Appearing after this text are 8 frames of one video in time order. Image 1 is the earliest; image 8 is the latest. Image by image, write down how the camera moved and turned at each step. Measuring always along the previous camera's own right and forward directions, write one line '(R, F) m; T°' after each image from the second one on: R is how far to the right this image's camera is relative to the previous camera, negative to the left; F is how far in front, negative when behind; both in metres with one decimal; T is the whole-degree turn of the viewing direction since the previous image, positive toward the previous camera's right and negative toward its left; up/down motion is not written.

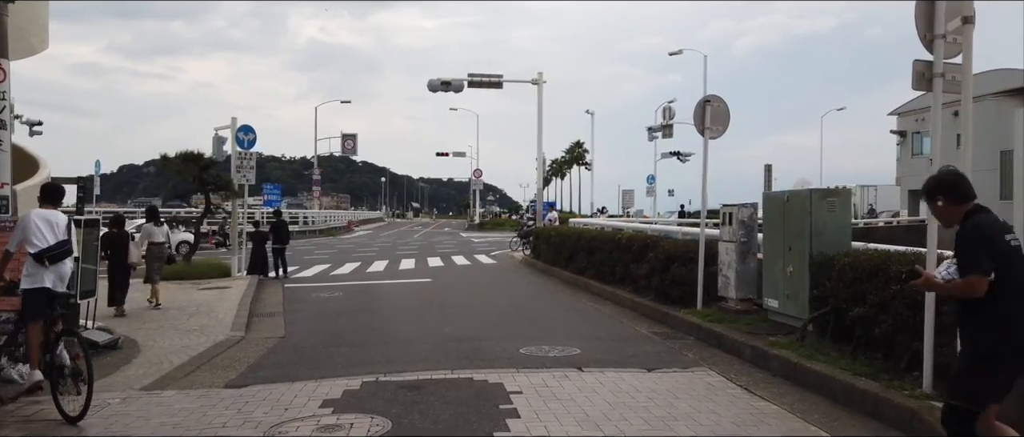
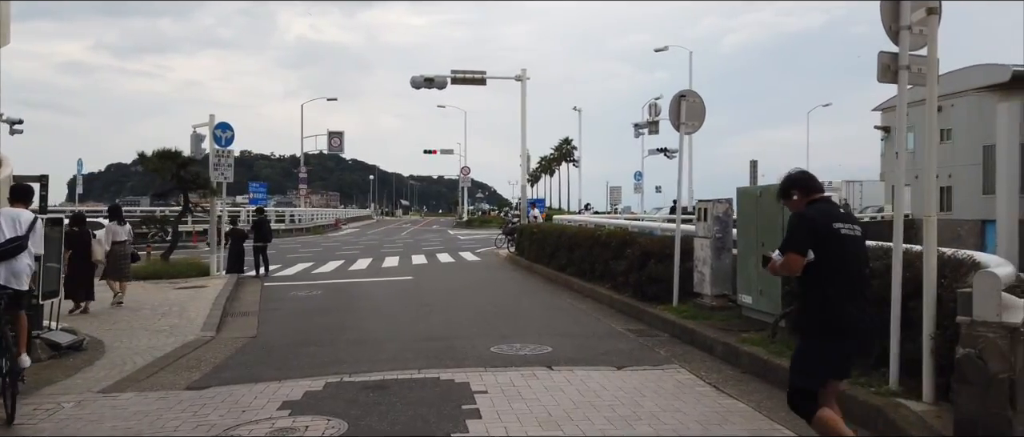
(+0.2, +0.1) m; +1°
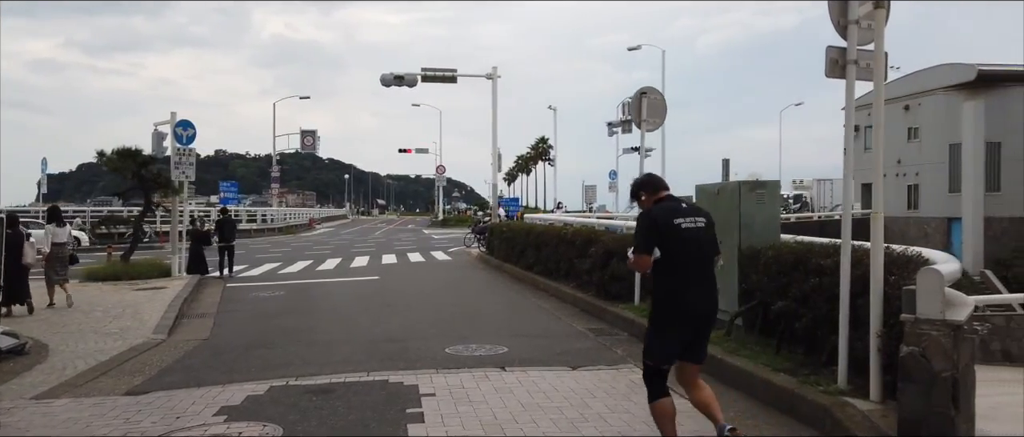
(+0.2, +0.1) m; +2°
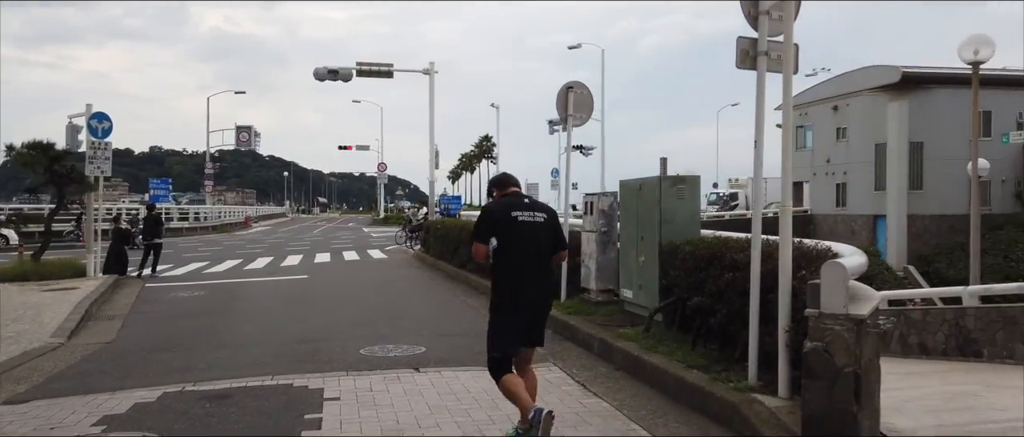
(+0.3, +0.2) m; +4°
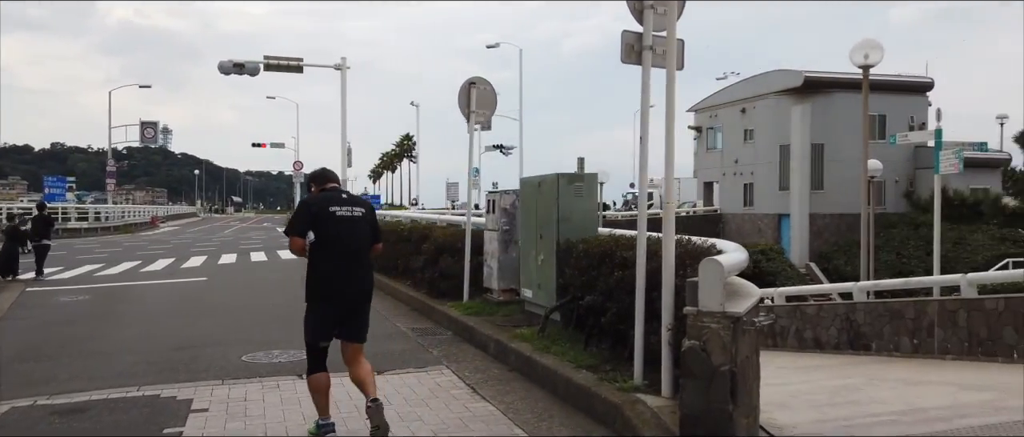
(+0.3, +0.2) m; +6°
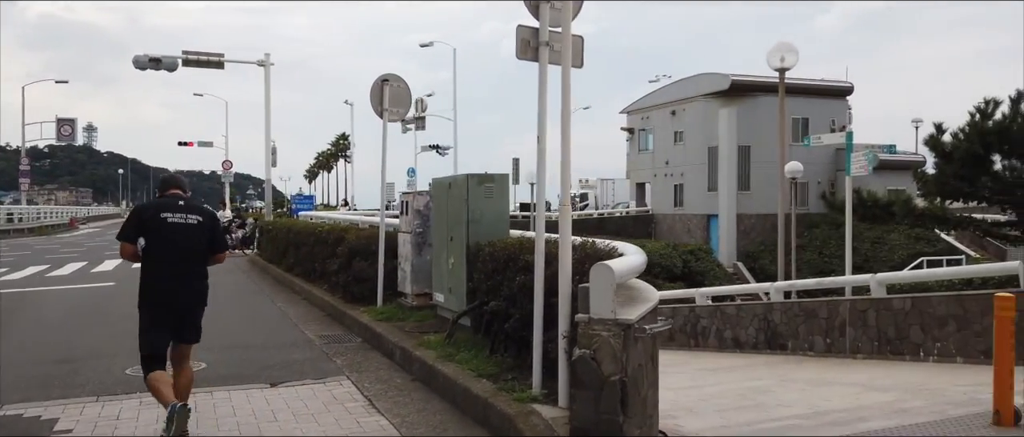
(+0.3, +0.2) m; +5°
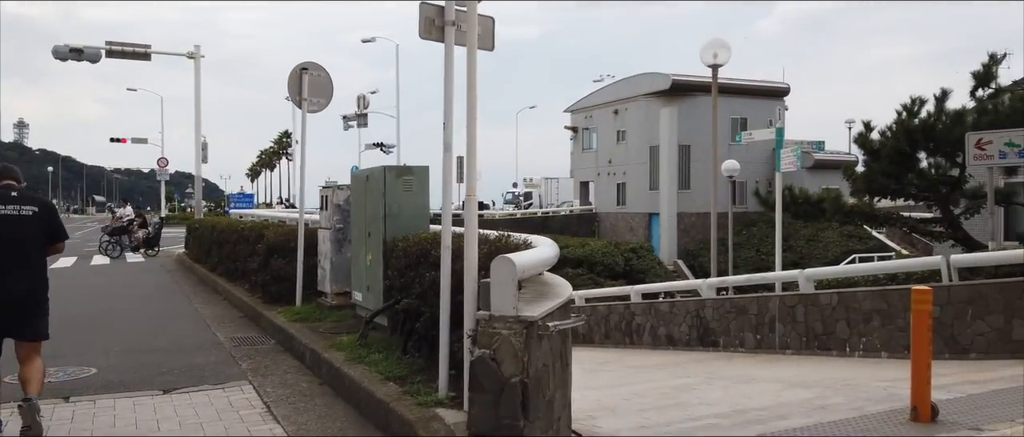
(+0.3, +0.3) m; +4°
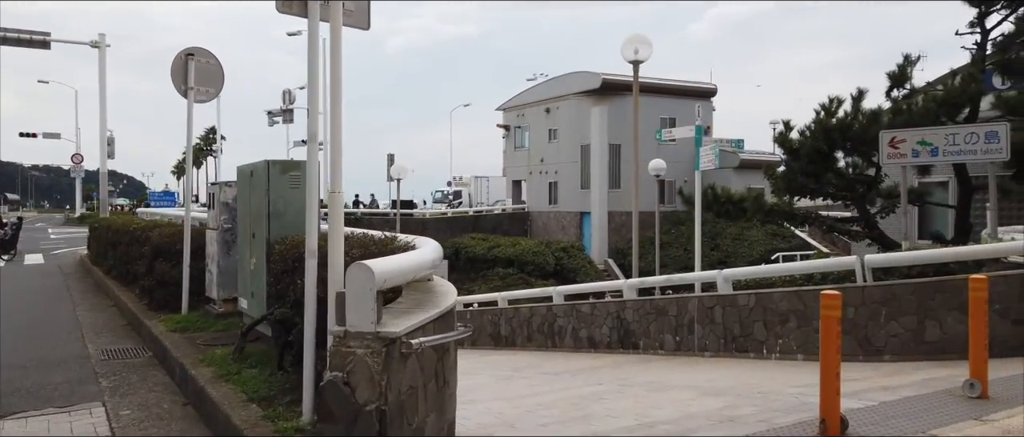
(+0.3, +0.5) m; +5°
